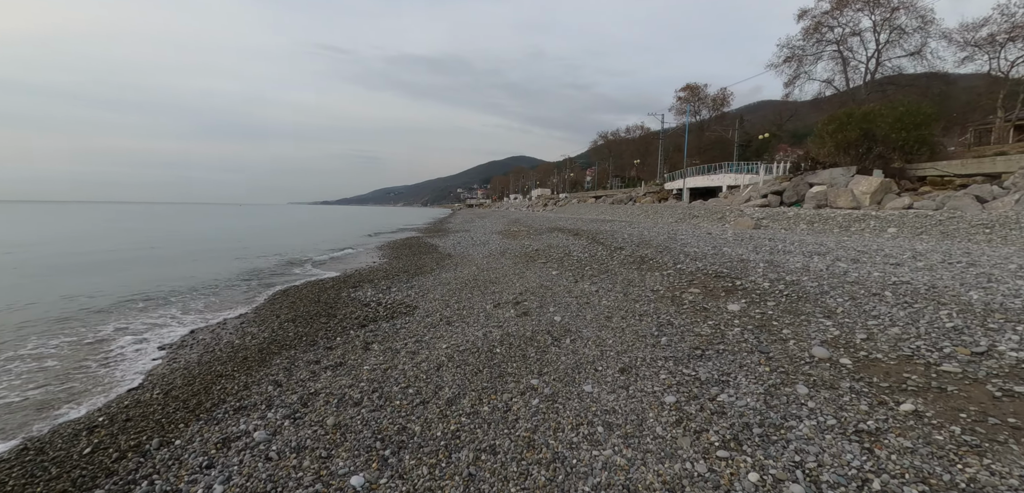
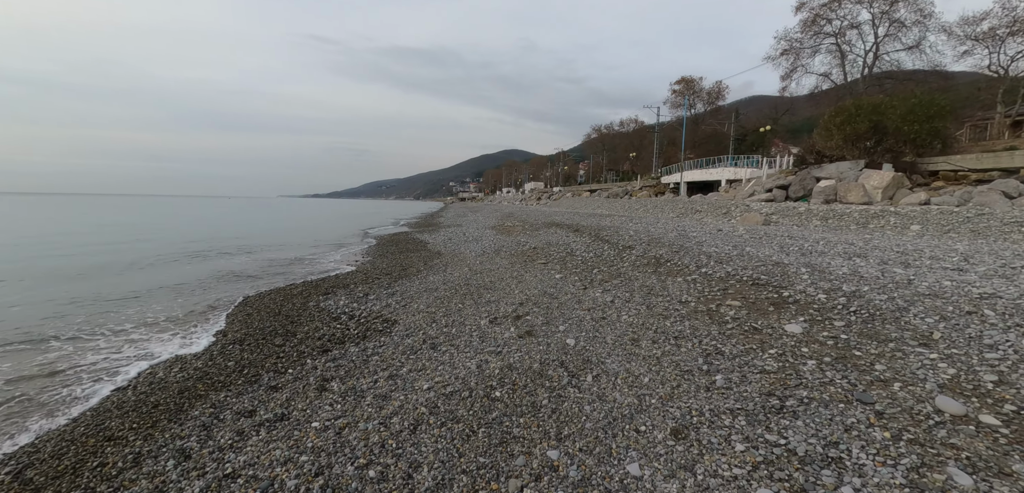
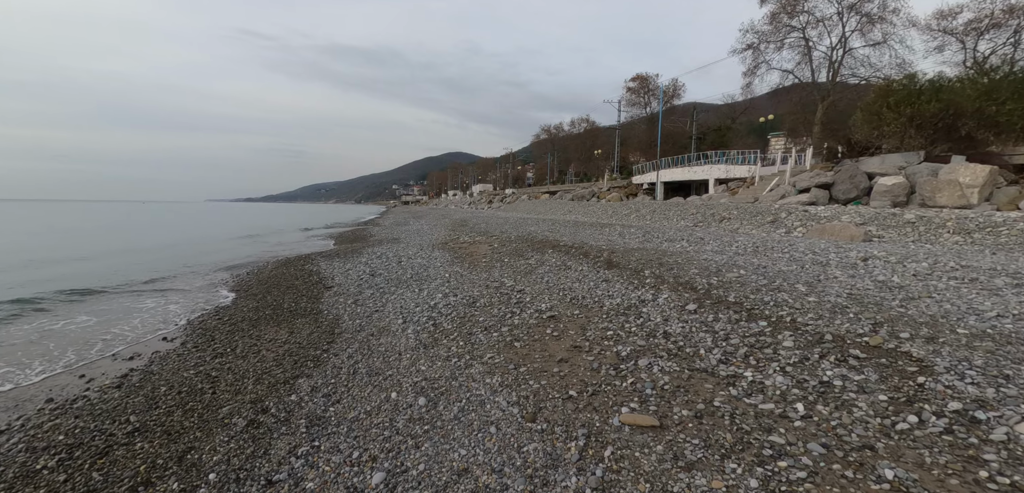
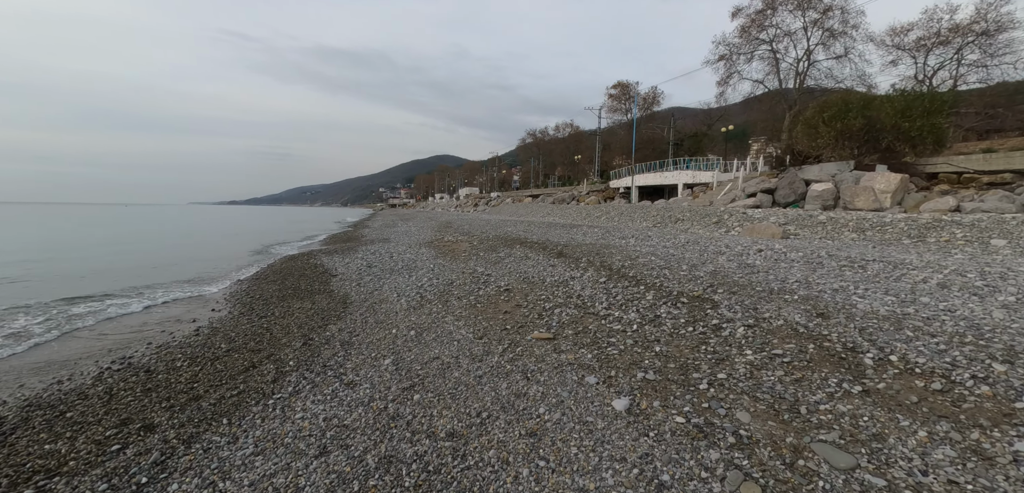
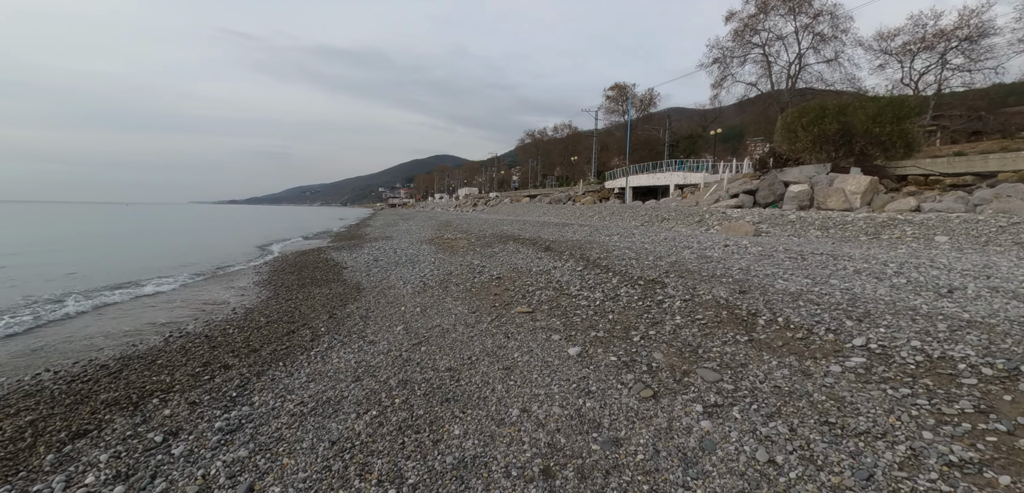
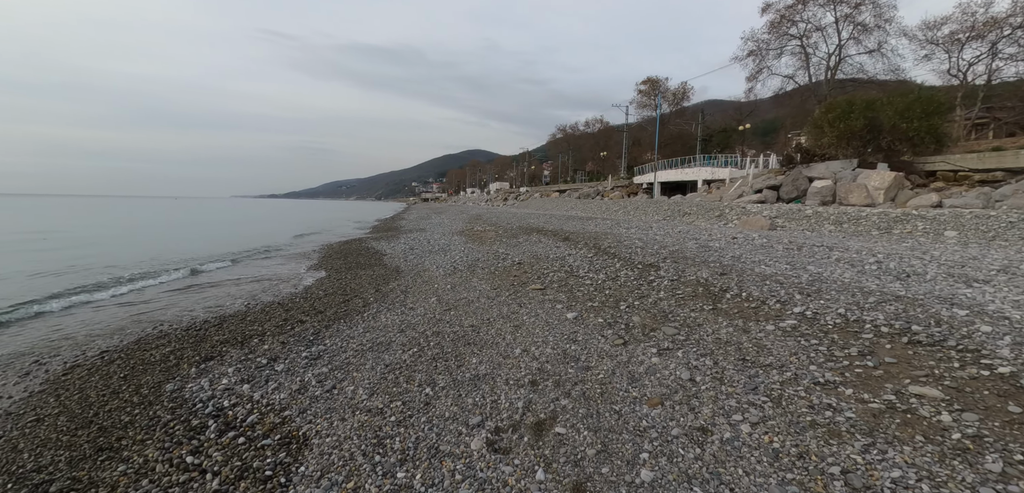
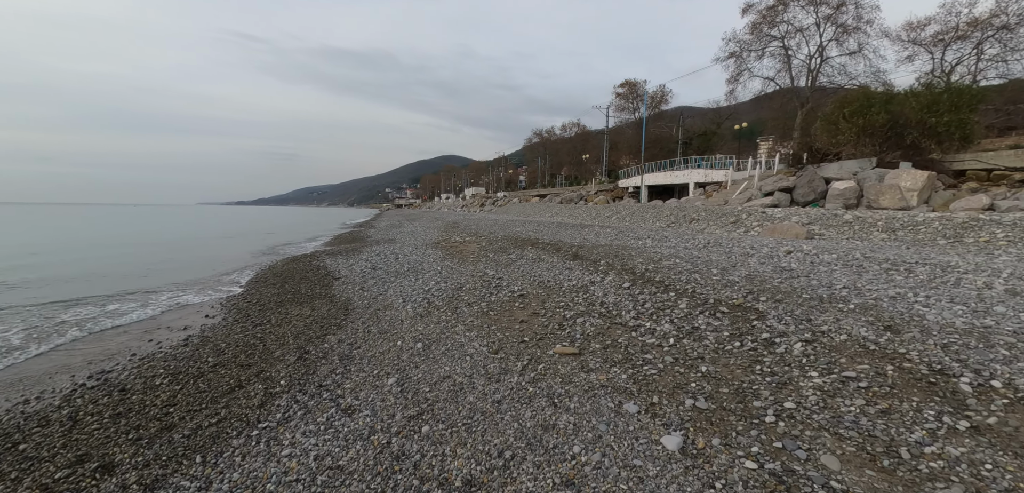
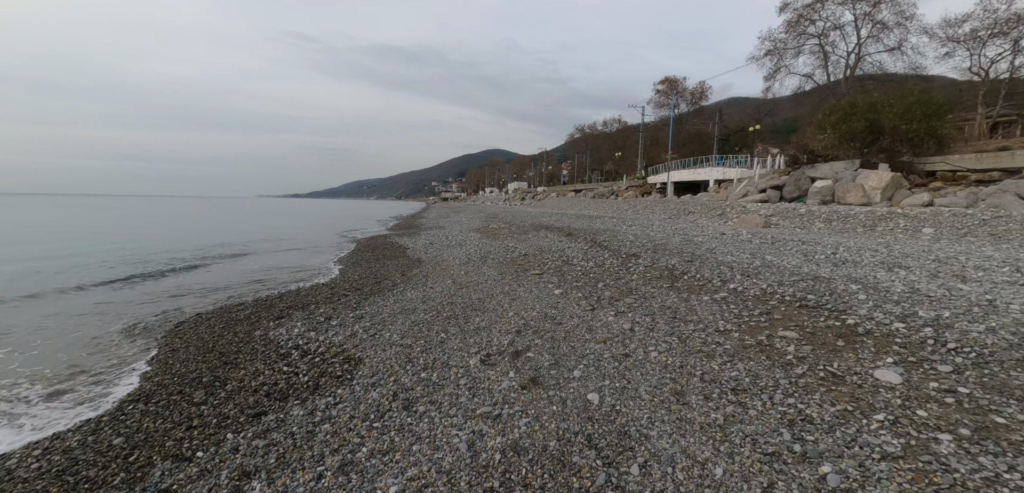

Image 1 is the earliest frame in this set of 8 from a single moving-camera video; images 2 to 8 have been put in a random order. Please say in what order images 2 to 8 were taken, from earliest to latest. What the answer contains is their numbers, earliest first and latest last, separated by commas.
2, 8, 6, 5, 4, 7, 3
